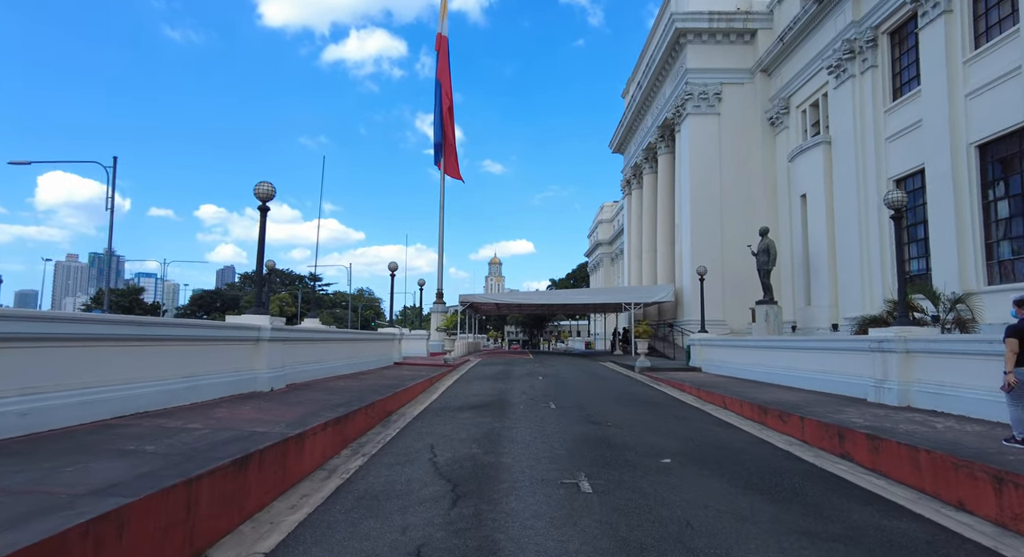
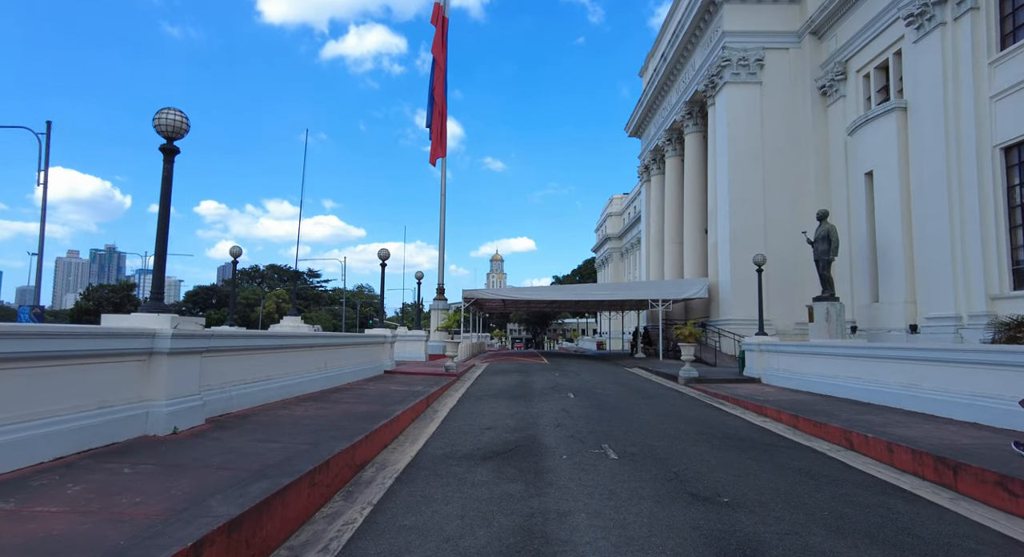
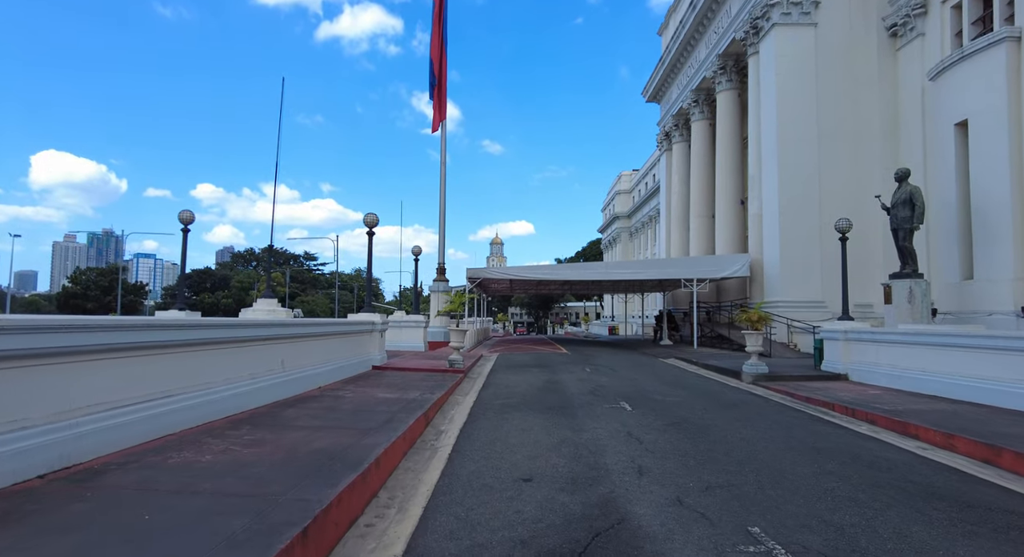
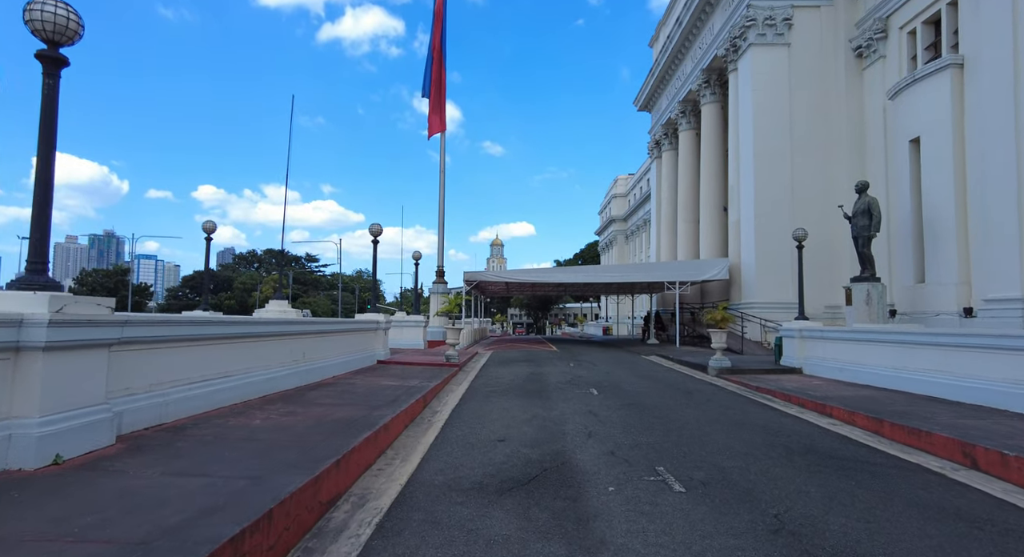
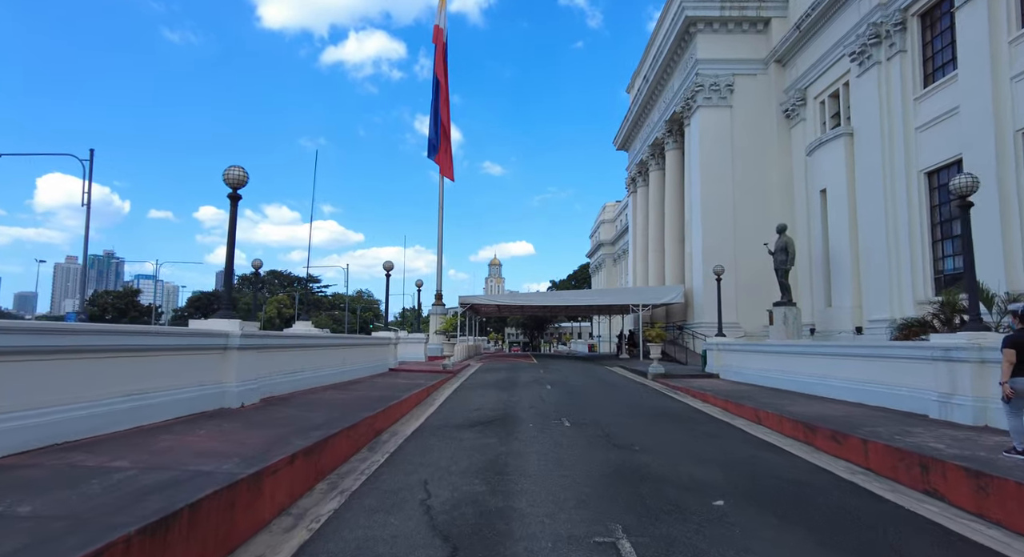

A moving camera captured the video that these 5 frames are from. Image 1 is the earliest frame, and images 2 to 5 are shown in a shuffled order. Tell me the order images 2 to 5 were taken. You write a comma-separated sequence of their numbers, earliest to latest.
5, 2, 4, 3
